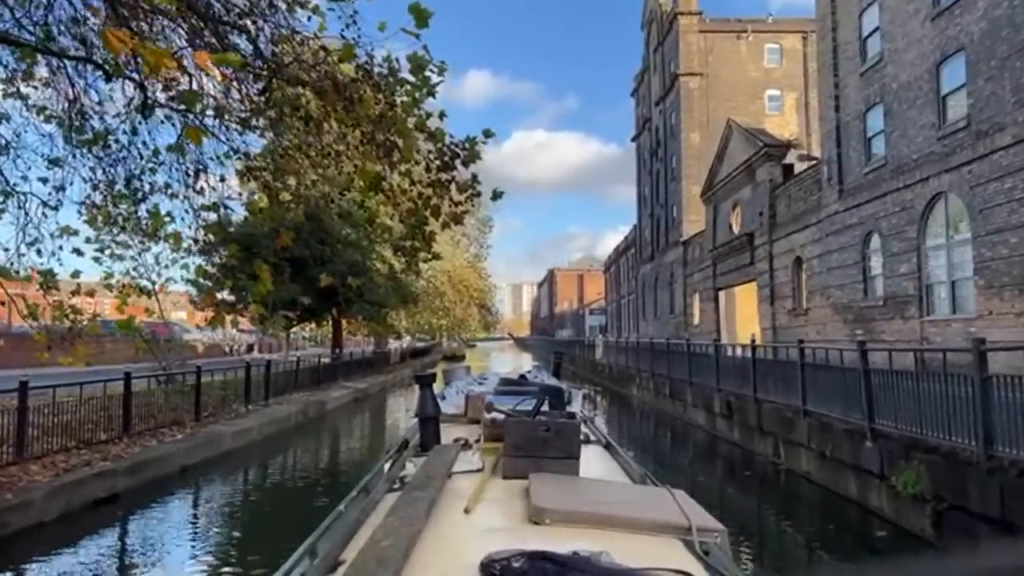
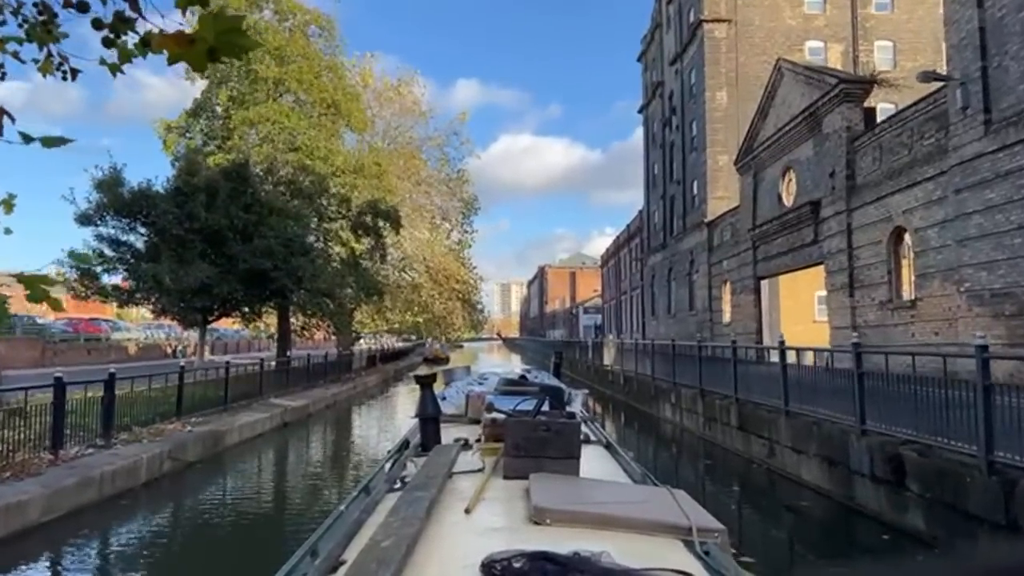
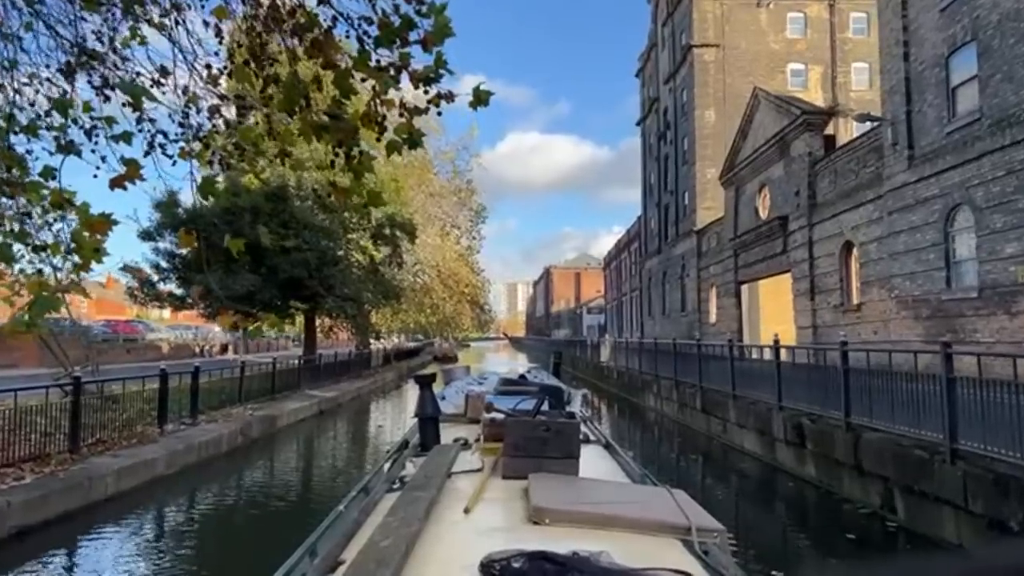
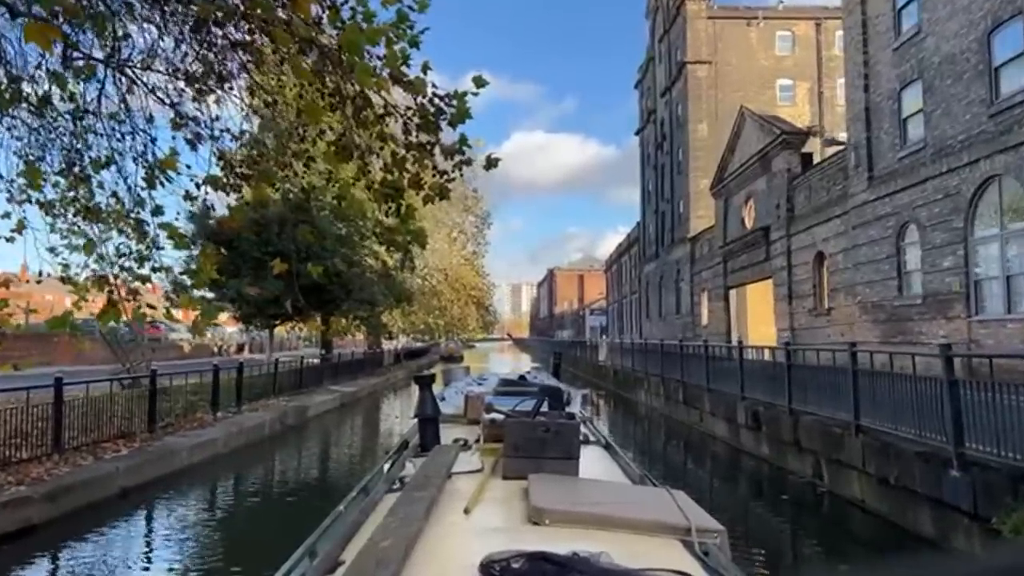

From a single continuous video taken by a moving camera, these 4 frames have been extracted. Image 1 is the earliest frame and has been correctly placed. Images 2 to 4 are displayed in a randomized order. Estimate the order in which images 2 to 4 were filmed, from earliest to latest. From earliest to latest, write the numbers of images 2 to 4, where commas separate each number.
4, 3, 2
